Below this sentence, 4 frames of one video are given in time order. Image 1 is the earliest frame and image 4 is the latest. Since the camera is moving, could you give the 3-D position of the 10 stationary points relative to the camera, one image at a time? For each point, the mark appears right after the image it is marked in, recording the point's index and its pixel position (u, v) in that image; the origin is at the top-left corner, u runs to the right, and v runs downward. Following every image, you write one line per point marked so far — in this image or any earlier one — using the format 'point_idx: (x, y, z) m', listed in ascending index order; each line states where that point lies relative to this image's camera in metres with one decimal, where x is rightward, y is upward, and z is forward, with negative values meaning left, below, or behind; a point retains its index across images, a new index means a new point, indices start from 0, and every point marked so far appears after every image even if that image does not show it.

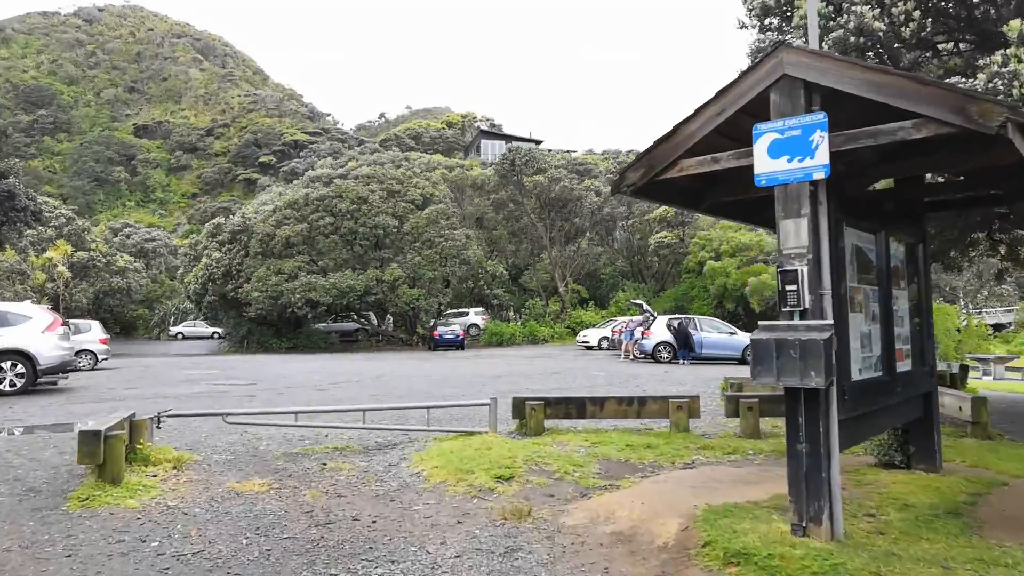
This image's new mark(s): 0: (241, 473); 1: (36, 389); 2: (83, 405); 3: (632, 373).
0: (-2.1, -1.4, +5.6) m
1: (-8.1, -1.7, +12.4) m
2: (-5.9, -1.6, +10.1) m
3: (+2.5, -1.8, +15.1) m
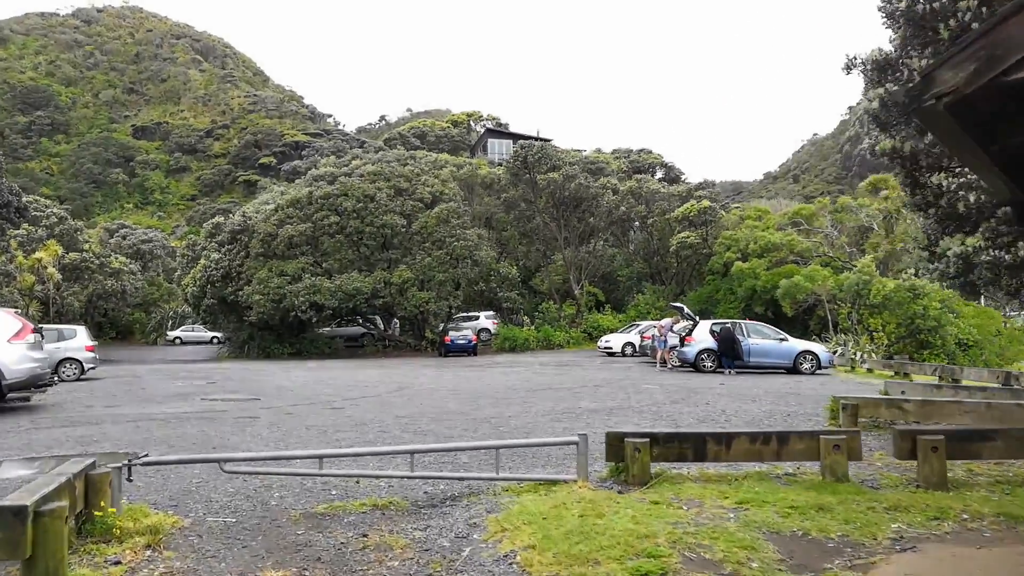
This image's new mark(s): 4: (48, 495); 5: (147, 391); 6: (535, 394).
0: (-1.4, -1.4, +3.9) m
1: (-7.4, -1.7, +10.6) m
2: (-5.3, -1.6, +8.3) m
3: (+3.2, -1.8, +13.3) m
4: (-2.2, -1.0, +3.4) m
5: (-6.6, -1.9, +13.2) m
6: (+0.4, -1.7, +11.9) m
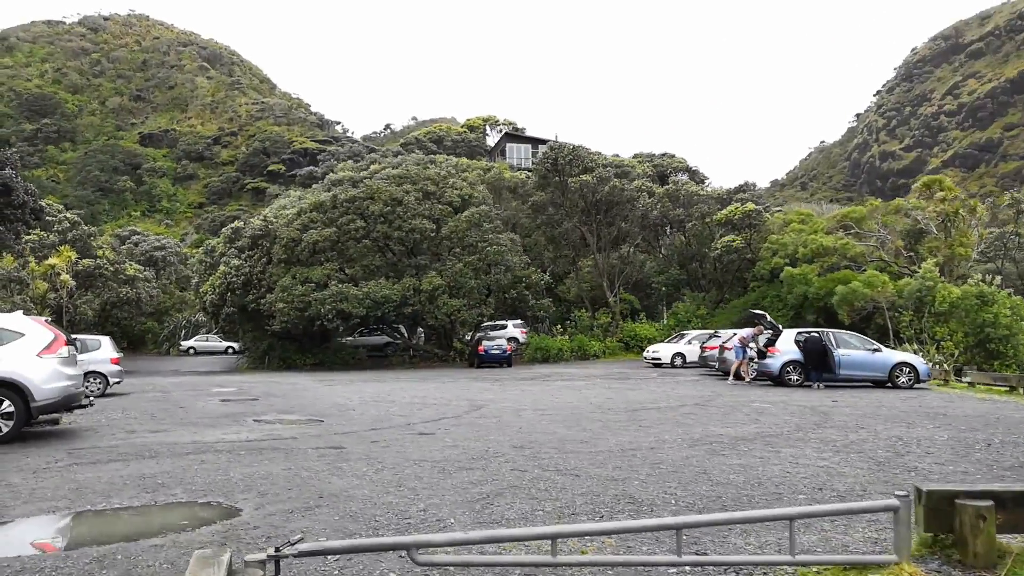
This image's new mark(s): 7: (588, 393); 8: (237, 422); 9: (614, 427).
0: (0.0, -1.4, +2.3) m
1: (-6.0, -1.8, +9.0) m
2: (-3.8, -1.6, +6.8) m
3: (+4.7, -1.9, +11.7) m
4: (-0.7, -0.9, +1.8) m
5: (-5.2, -2.0, +11.6) m
6: (+1.9, -1.8, +10.3) m
7: (+1.5, -2.1, +14.5) m
8: (-3.8, -1.8, +10.0) m
9: (+1.3, -1.7, +9.0) m
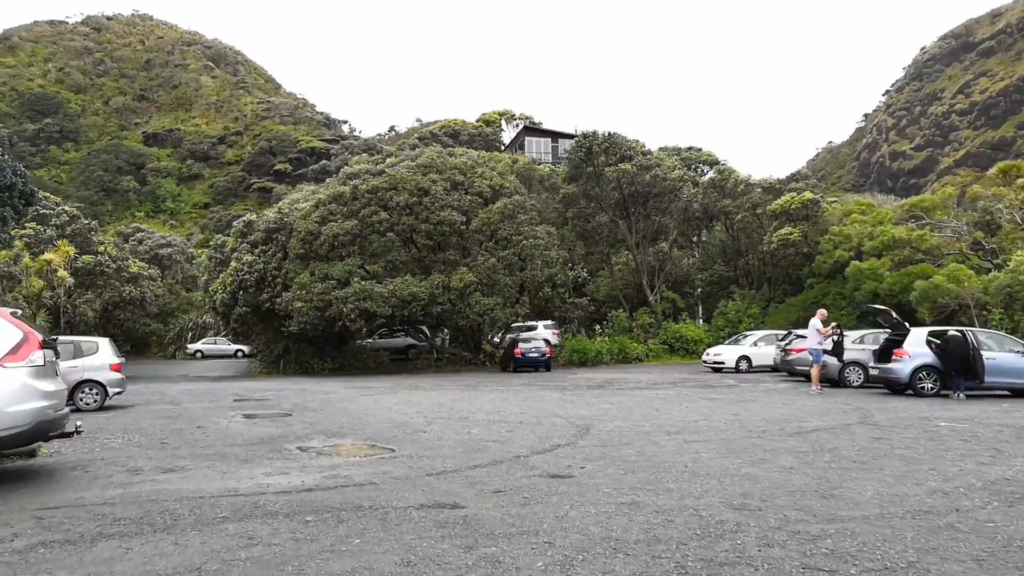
0: (+1.4, -1.2, -0.4) m
1: (-4.6, -1.6, +6.4) m
2: (-2.4, -1.5, +4.1) m
3: (+6.1, -1.7, +9.0) m
4: (+0.7, -0.7, -0.9) m
5: (-3.7, -1.8, +8.9) m
6: (+3.3, -1.6, +7.6) m
7: (+2.9, -1.9, +11.8) m
8: (-2.4, -1.7, +7.3) m
9: (+2.7, -1.5, +6.3) m
